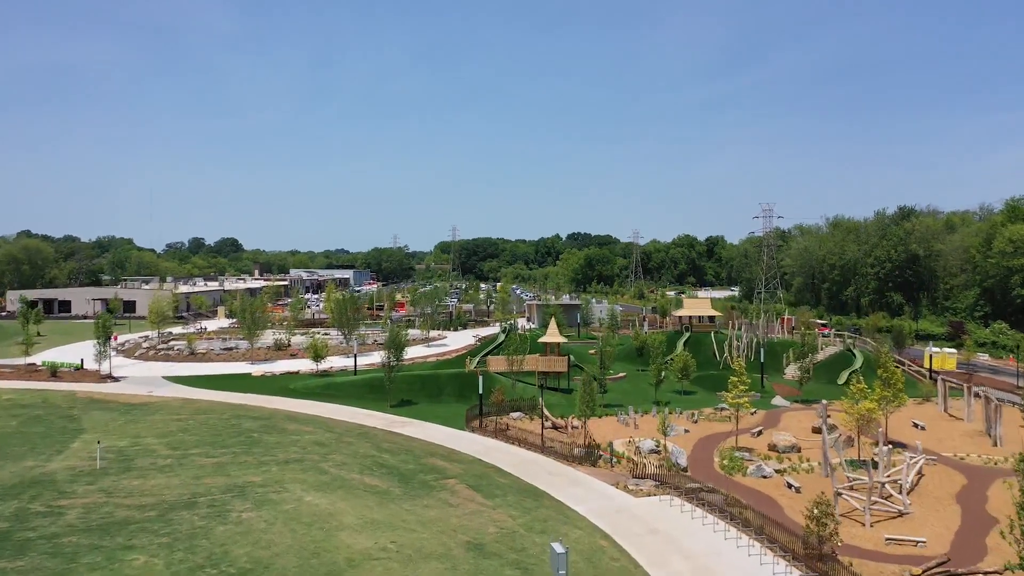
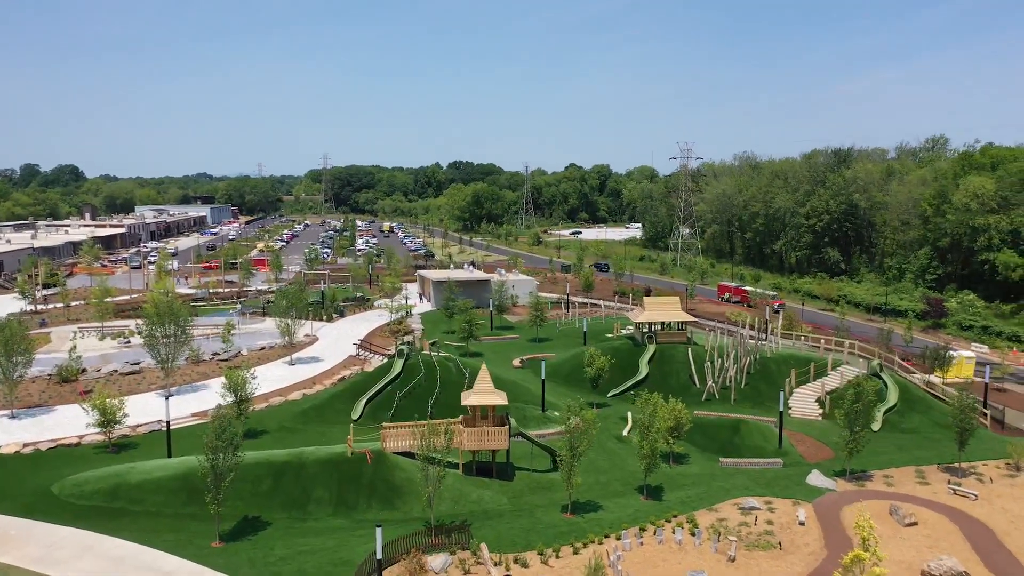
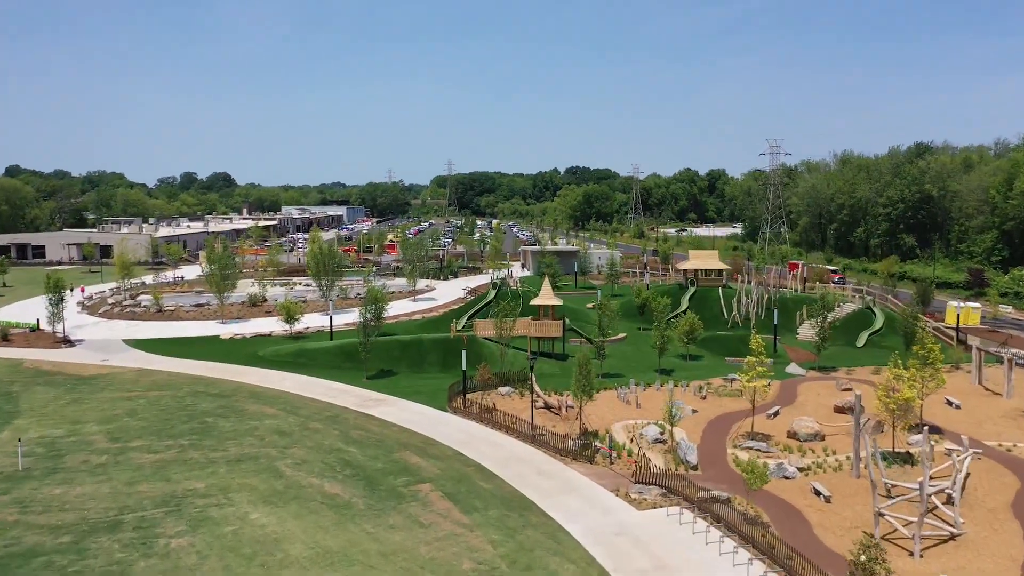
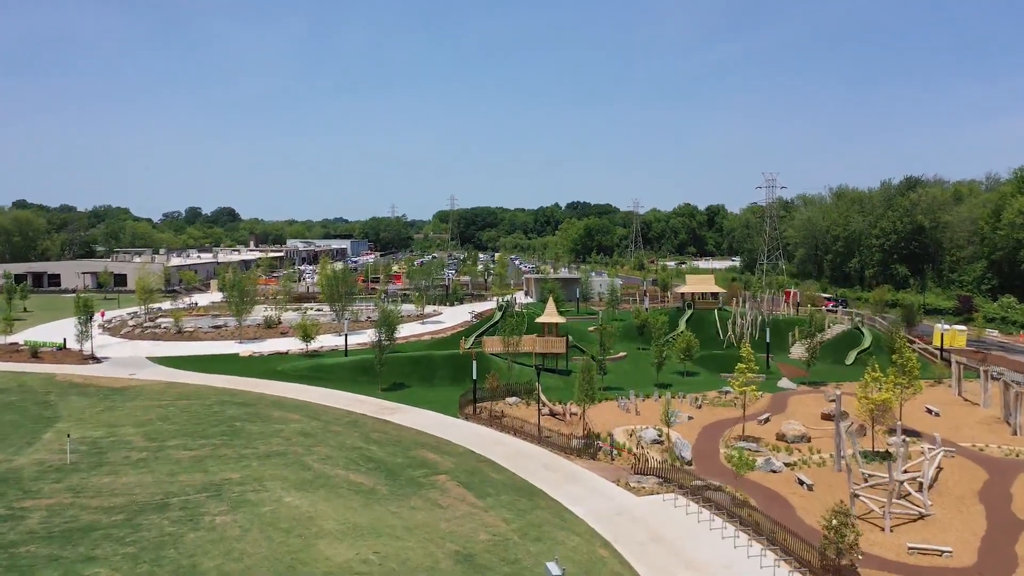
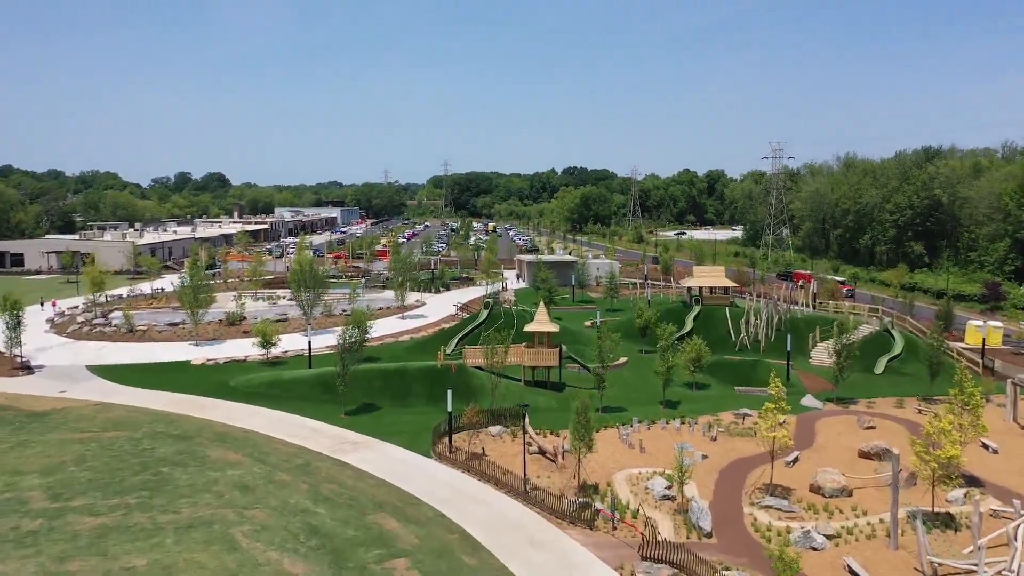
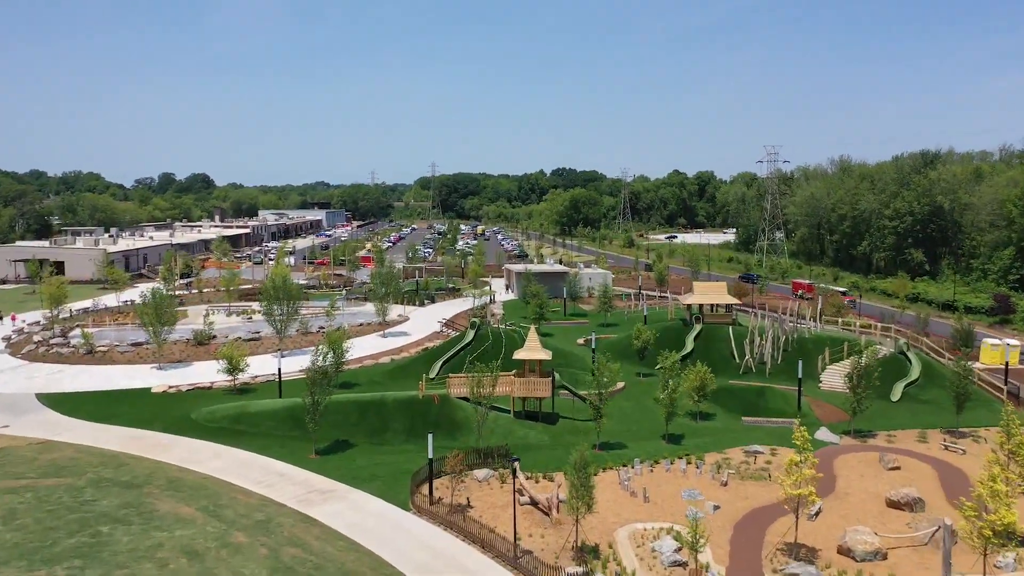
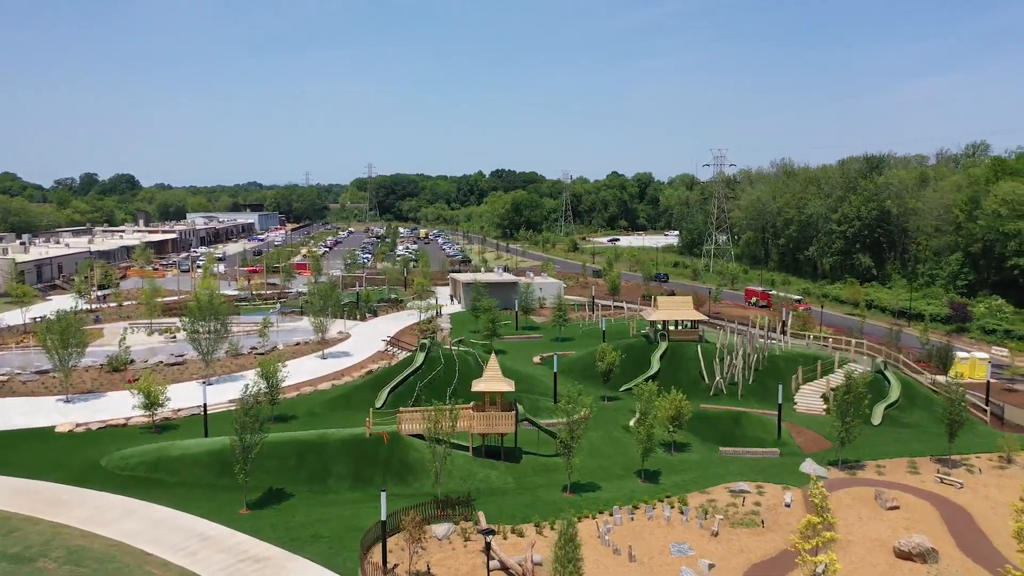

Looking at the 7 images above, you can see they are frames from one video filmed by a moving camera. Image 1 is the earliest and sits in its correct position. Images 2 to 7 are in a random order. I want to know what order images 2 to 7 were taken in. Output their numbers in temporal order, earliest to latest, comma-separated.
4, 3, 5, 6, 7, 2
